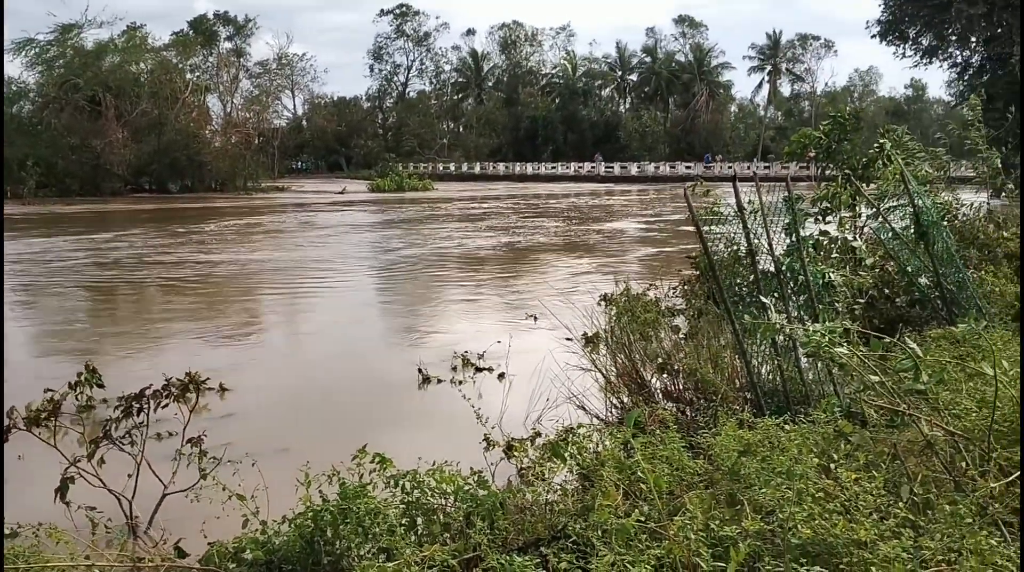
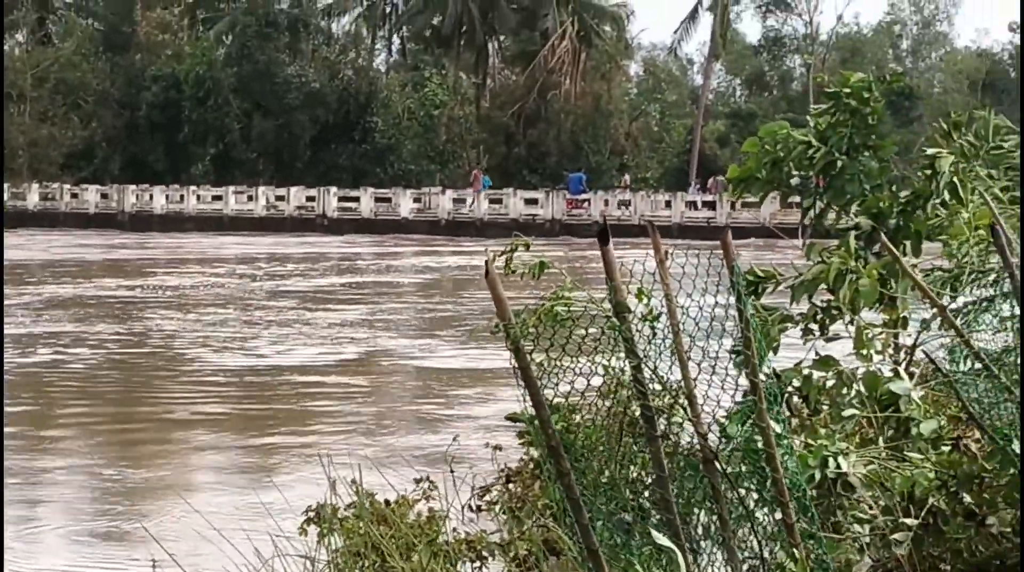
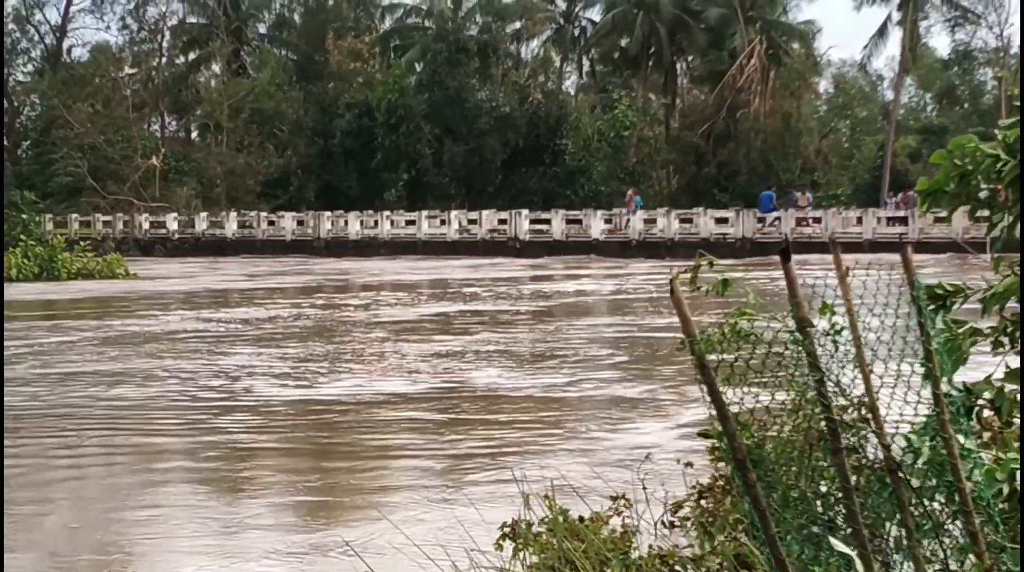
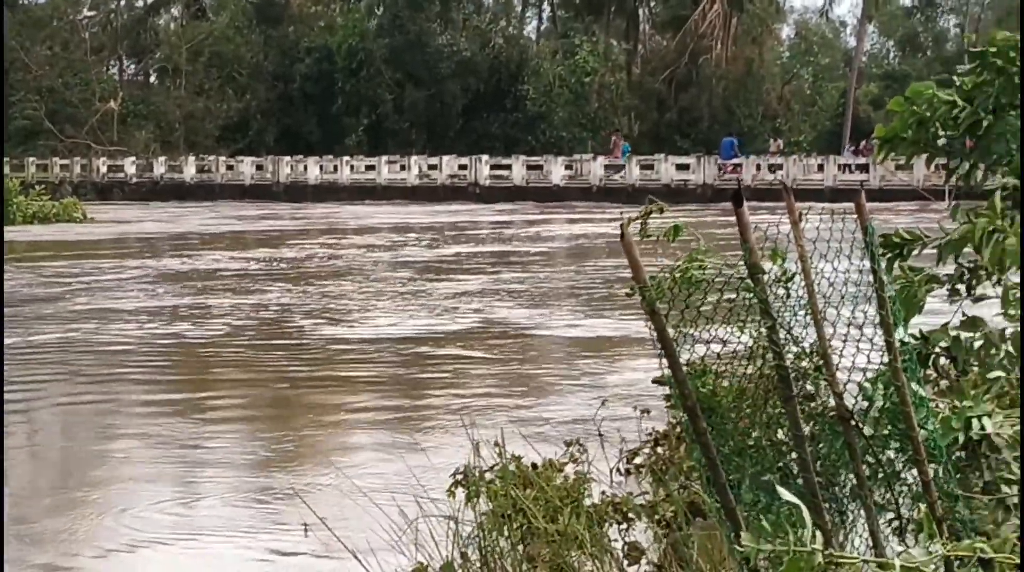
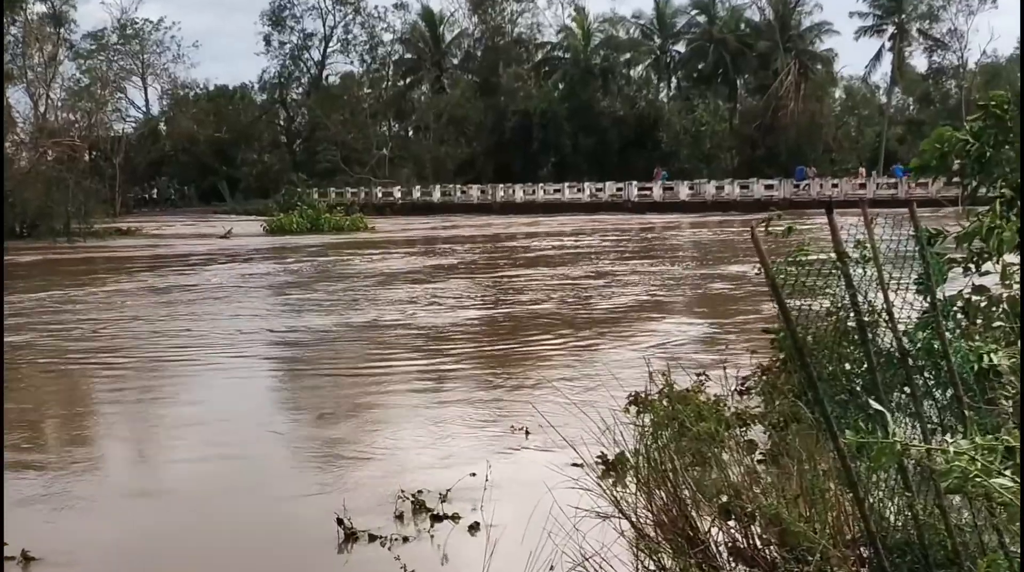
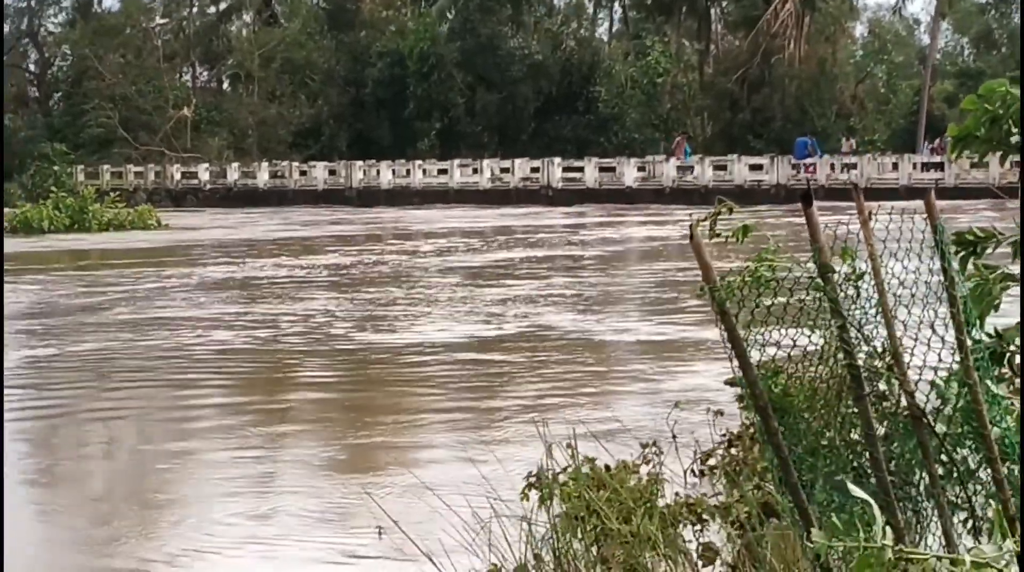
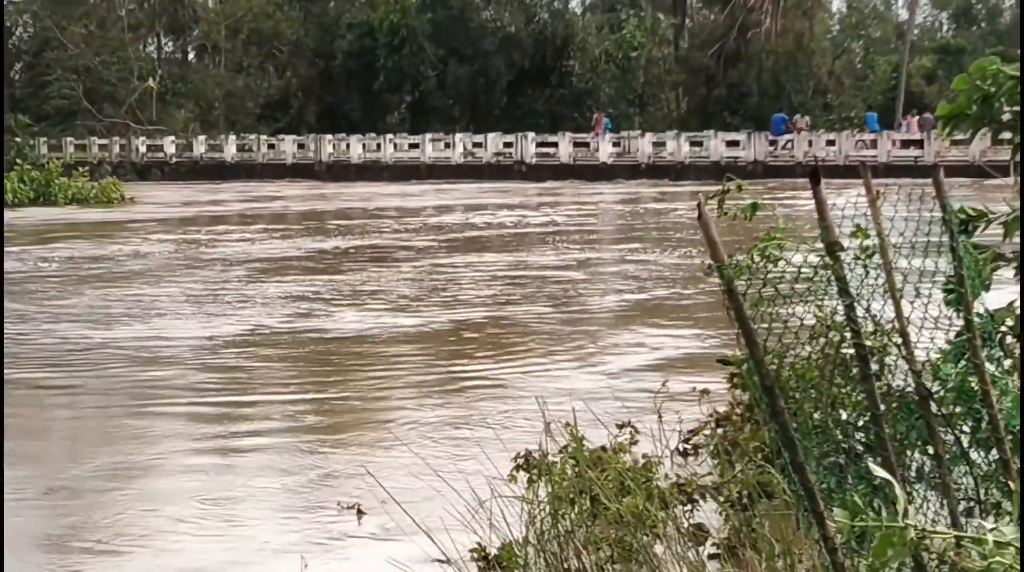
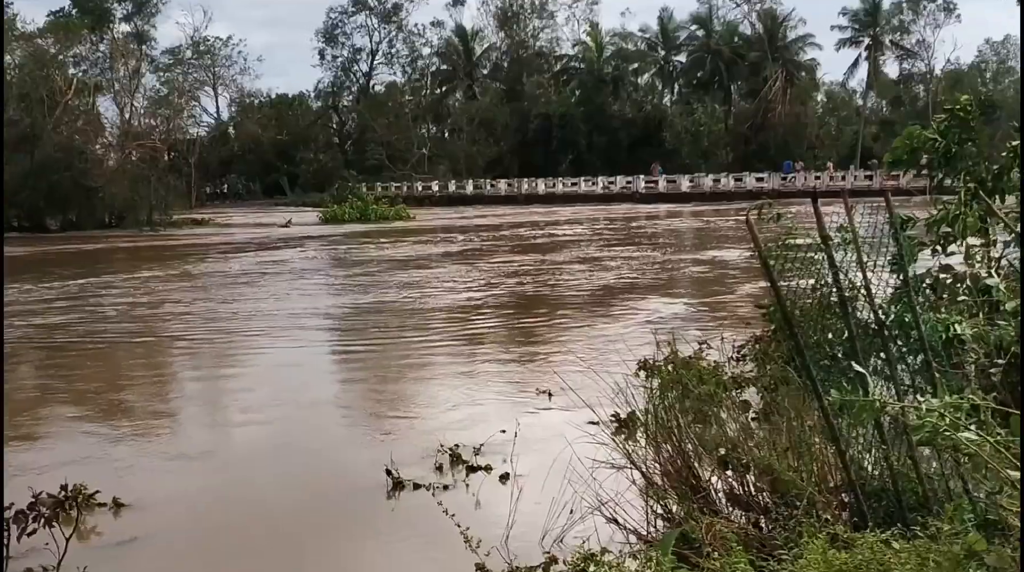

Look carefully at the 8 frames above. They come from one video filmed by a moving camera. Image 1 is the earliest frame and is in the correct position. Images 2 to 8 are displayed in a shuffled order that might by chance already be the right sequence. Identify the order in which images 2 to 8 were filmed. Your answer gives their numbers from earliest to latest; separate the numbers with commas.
8, 5, 7, 3, 6, 4, 2
